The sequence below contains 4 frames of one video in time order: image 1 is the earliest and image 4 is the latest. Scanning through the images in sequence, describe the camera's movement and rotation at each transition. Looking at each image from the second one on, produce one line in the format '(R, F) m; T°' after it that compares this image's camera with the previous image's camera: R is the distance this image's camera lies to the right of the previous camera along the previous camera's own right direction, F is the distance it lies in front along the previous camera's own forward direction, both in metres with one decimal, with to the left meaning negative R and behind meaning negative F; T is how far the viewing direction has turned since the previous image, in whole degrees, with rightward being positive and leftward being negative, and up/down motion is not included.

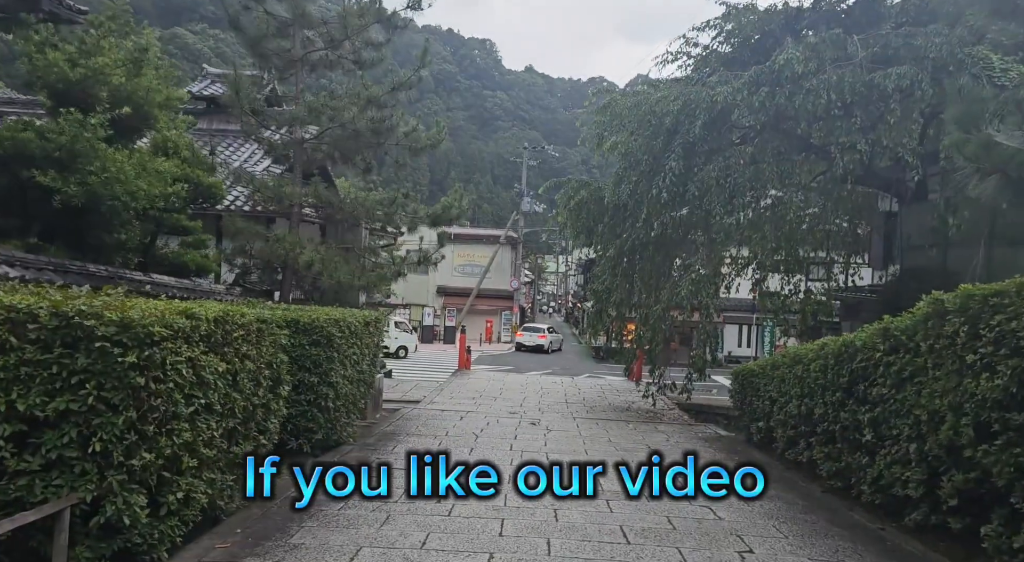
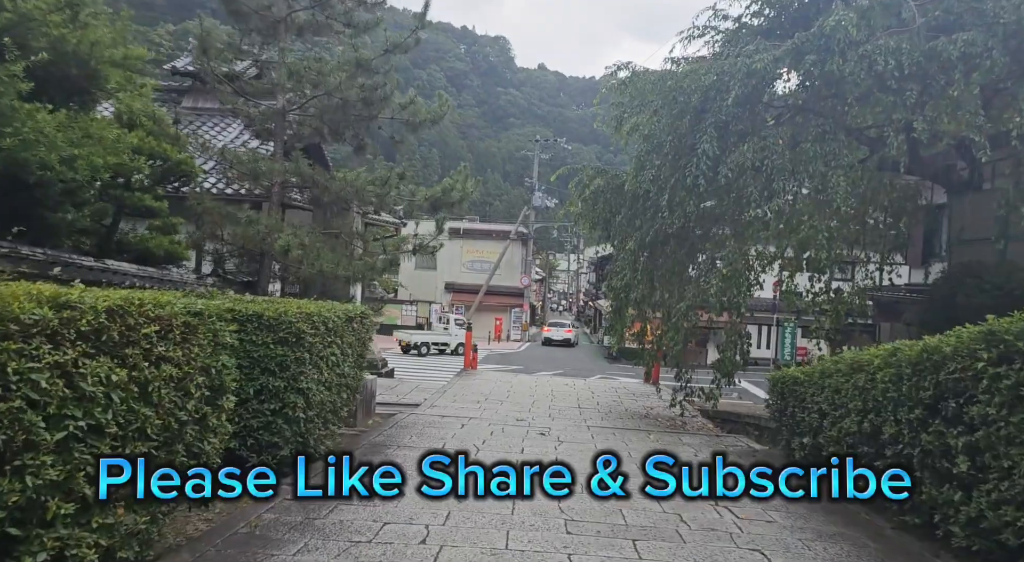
(0.0, +1.1) m; -1°
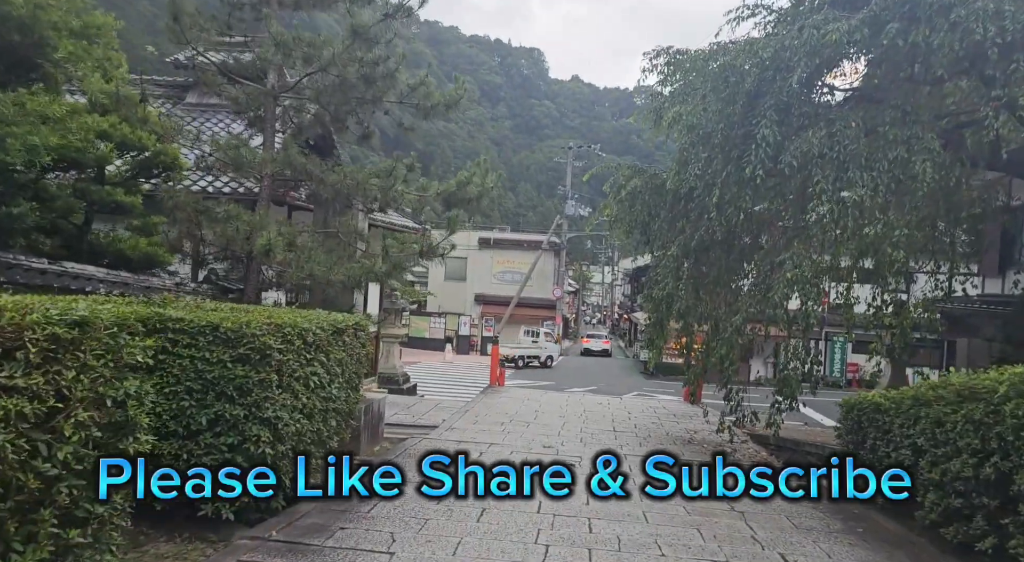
(+0.1, +1.2) m; -3°
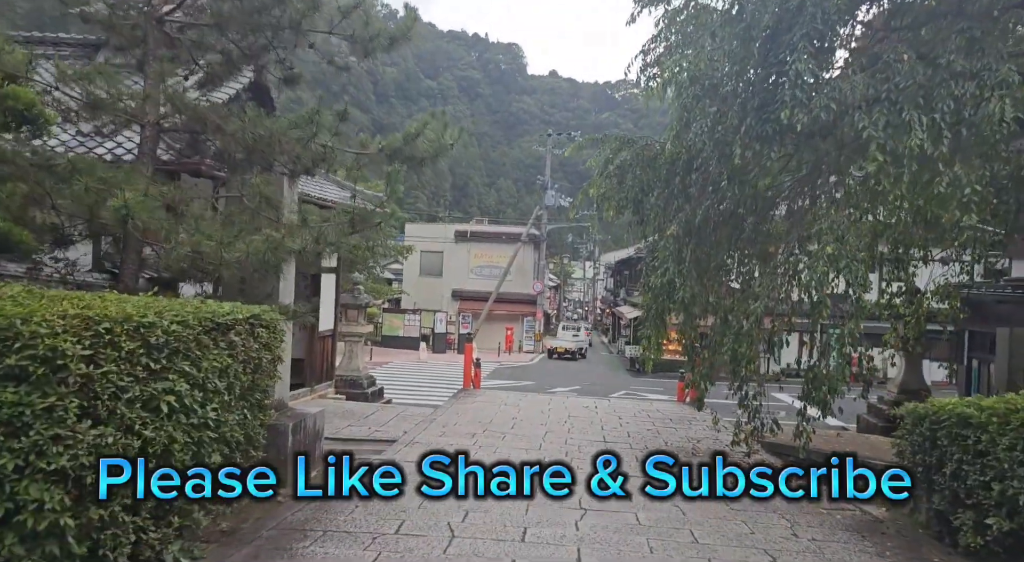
(+0.1, +1.7) m; +2°
